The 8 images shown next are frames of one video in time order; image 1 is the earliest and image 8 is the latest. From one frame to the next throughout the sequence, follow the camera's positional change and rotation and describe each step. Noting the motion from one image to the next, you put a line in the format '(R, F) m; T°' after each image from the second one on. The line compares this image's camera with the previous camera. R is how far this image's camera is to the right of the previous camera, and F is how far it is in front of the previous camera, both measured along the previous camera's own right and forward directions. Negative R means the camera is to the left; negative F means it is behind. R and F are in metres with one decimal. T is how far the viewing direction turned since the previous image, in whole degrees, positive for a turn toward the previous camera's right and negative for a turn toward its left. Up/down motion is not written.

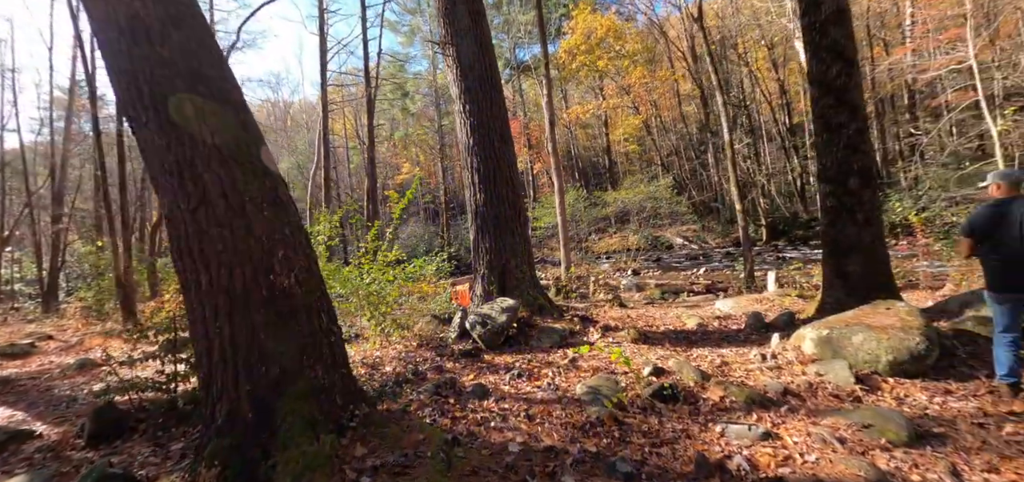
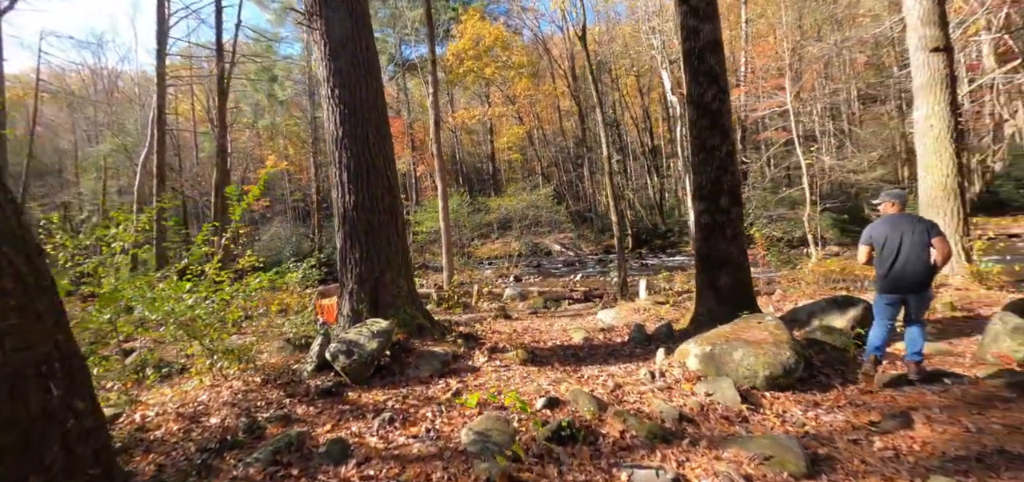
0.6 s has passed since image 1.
(0.0, +0.5) m; +14°
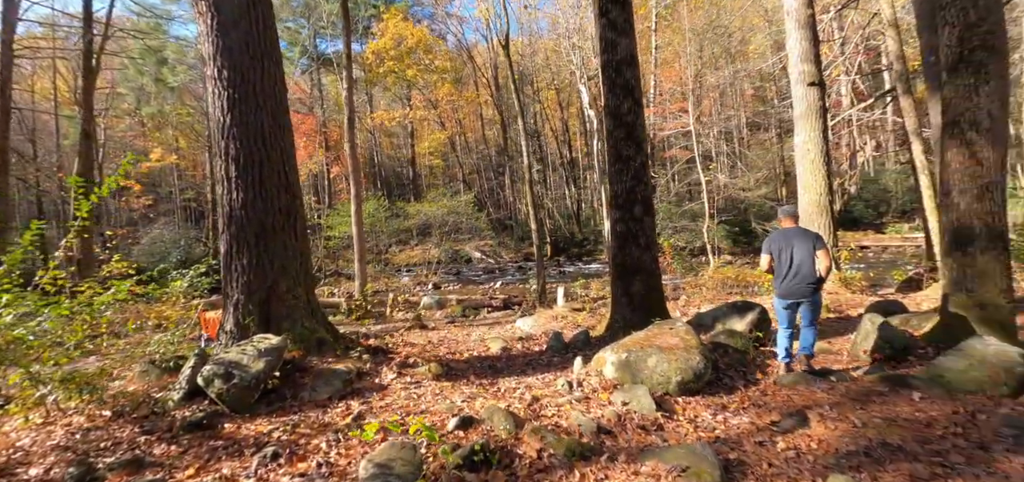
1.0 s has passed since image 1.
(+0.1, +0.2) m; +10°
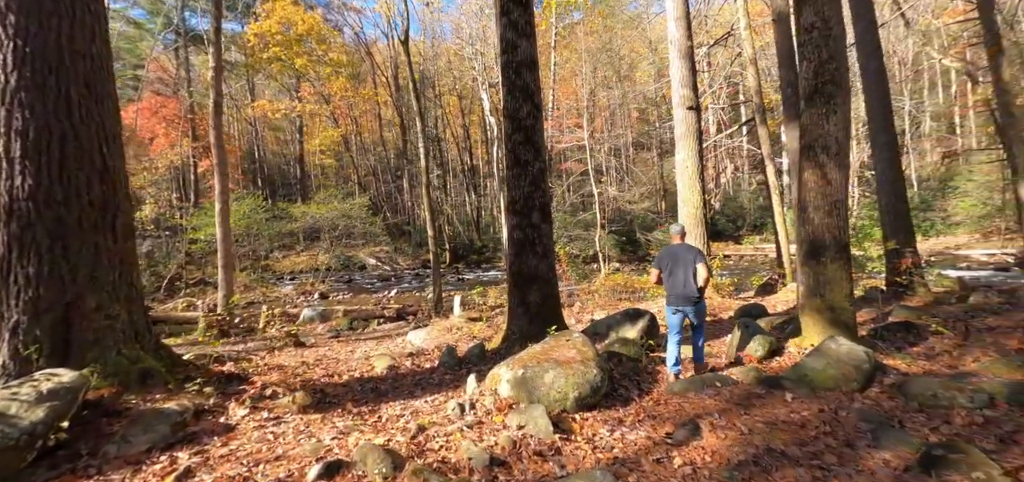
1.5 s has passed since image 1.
(+0.1, +0.3) m; +12°
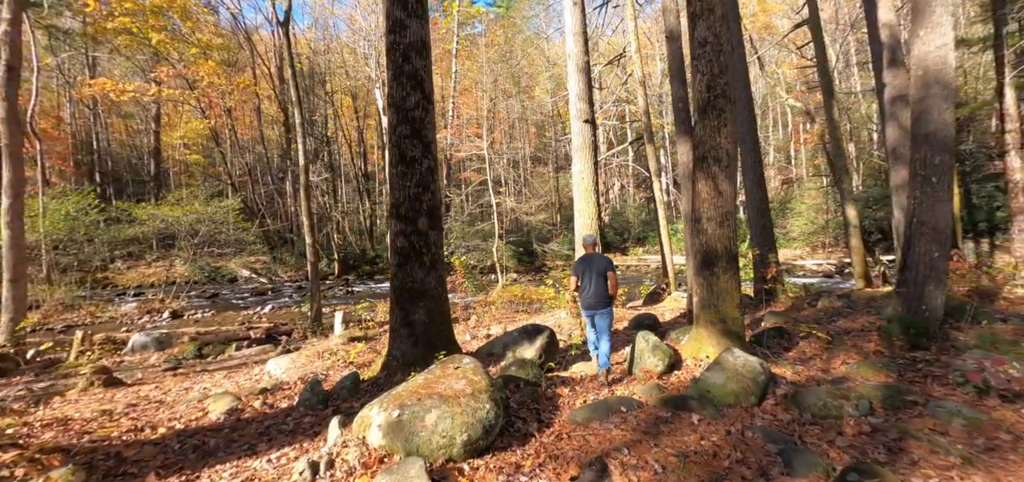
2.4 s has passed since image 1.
(+0.1, +0.6) m; +12°
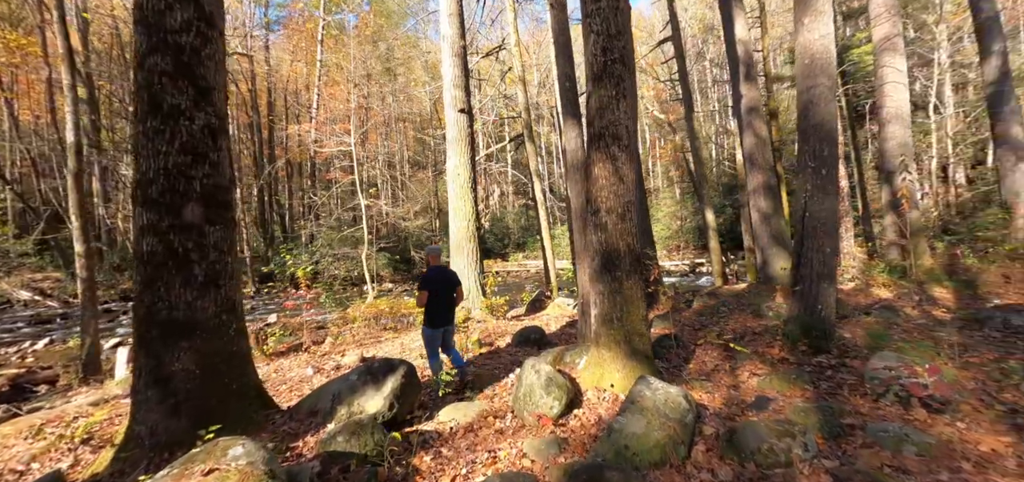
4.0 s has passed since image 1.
(+0.3, +1.3) m; +14°
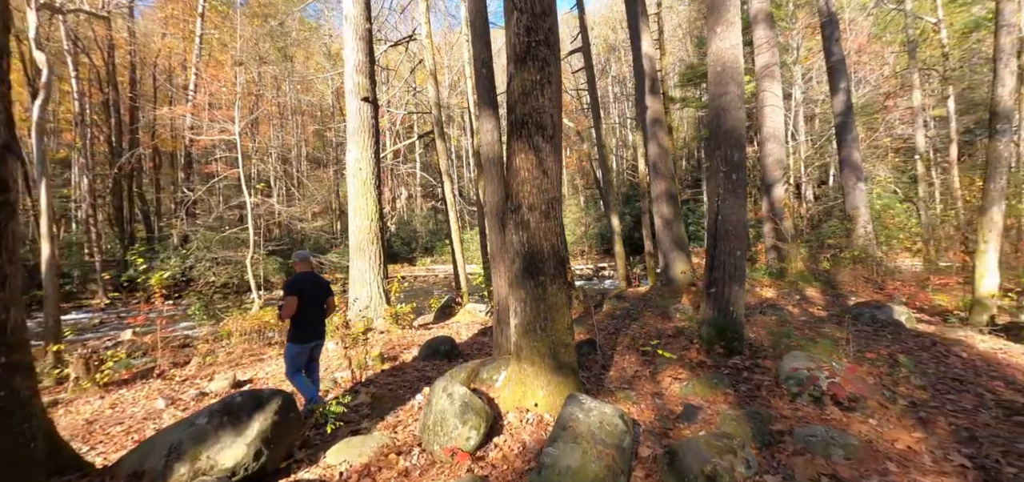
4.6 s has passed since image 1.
(0.0, +0.5) m; +11°
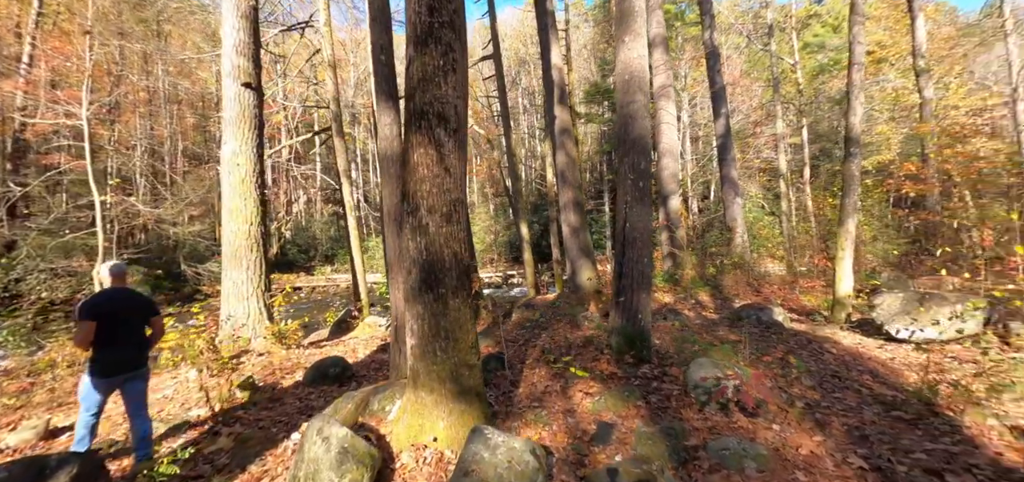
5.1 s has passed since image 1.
(+0.1, +0.4) m; +11°
